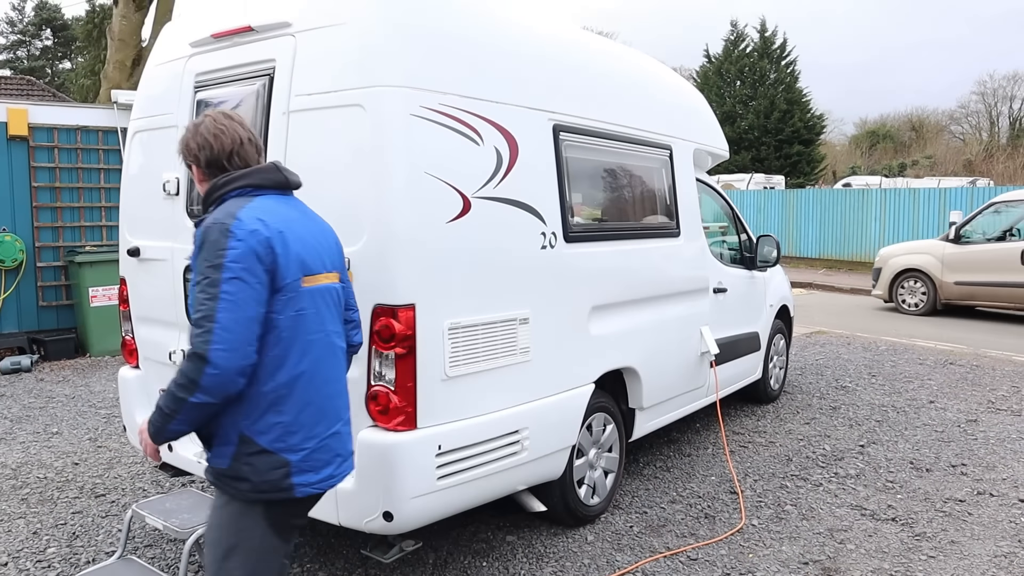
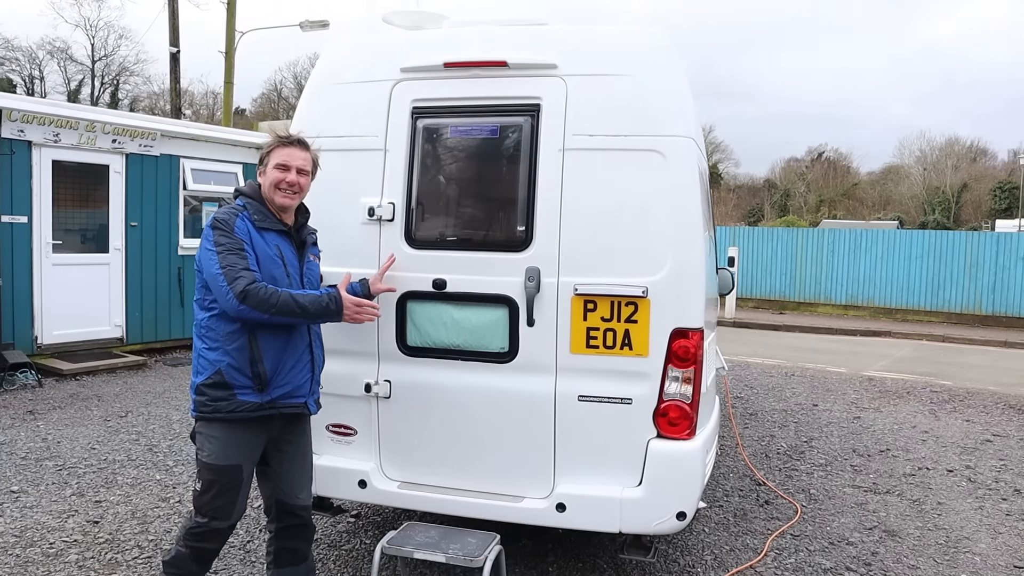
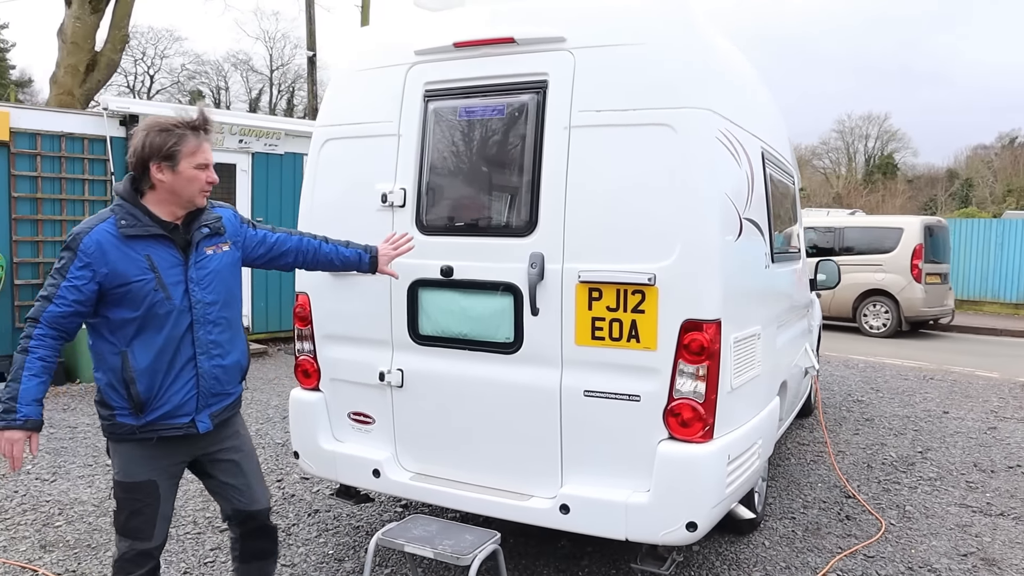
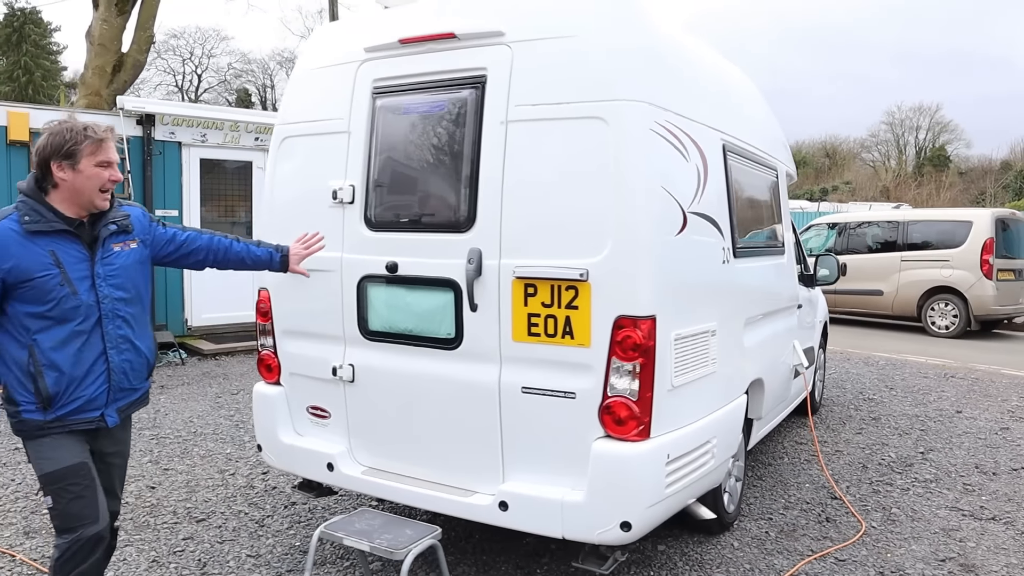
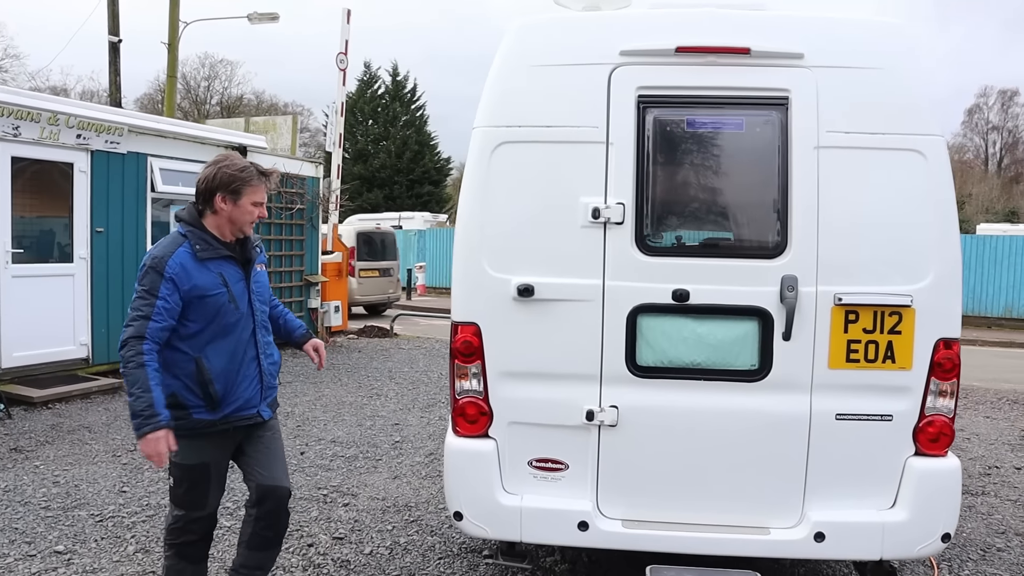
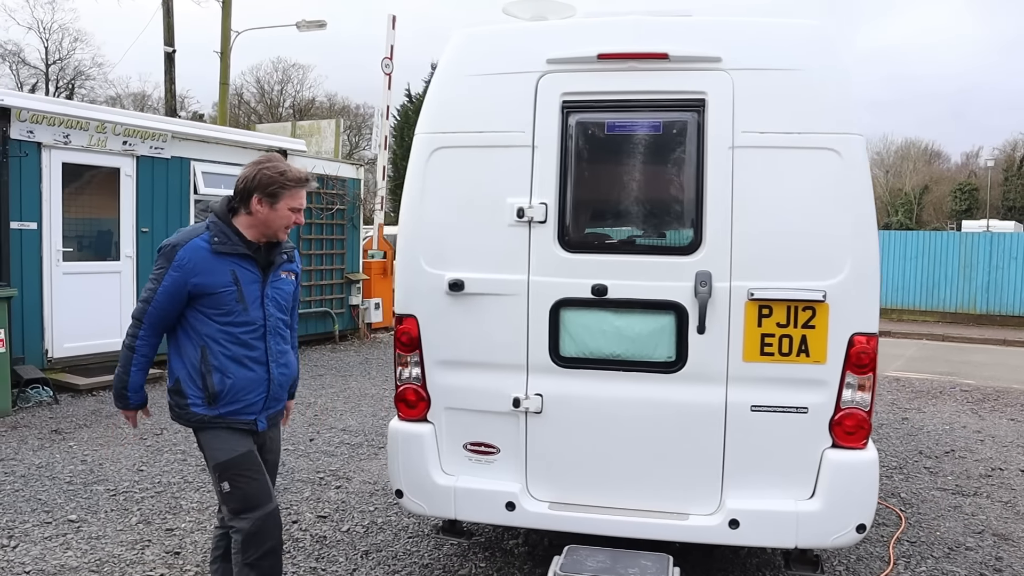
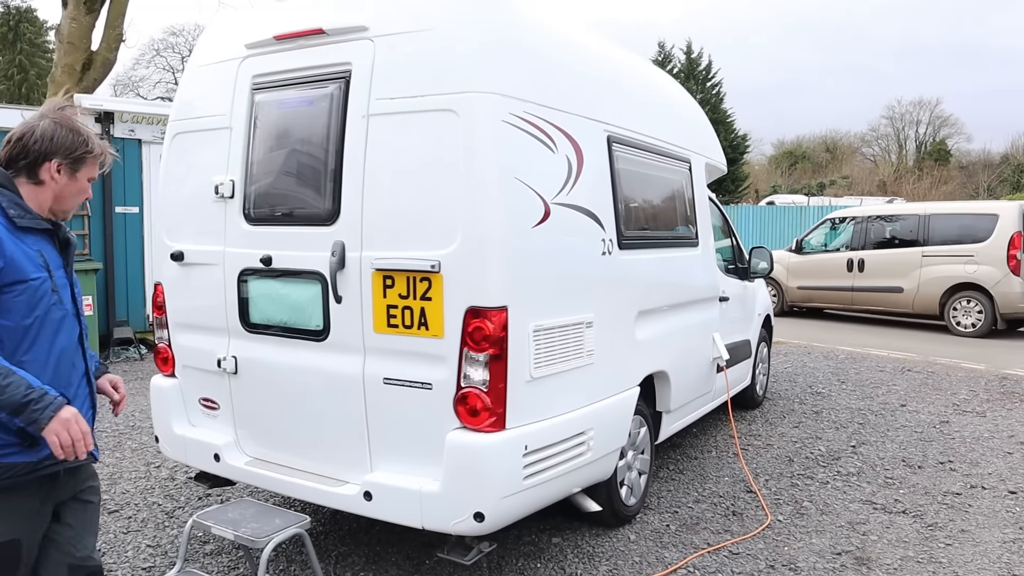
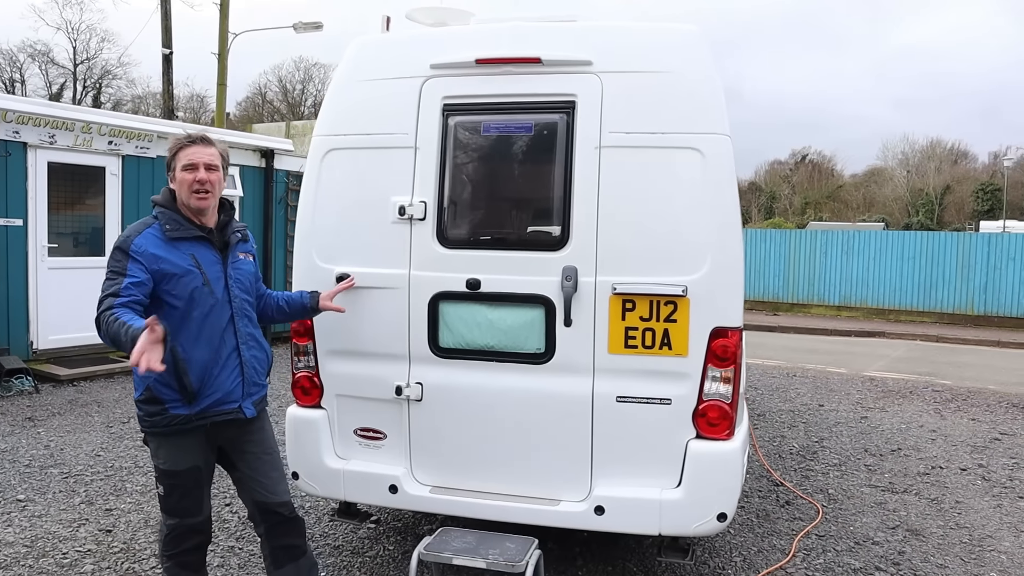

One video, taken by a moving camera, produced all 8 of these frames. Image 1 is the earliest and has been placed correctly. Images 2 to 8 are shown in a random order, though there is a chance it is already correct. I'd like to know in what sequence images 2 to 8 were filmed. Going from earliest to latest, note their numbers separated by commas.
7, 4, 3, 2, 8, 6, 5
